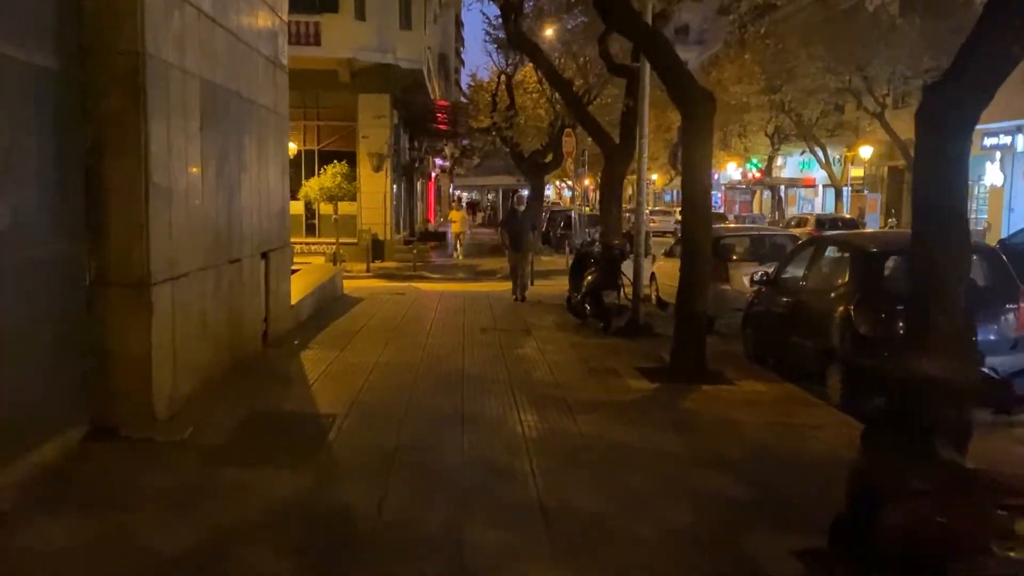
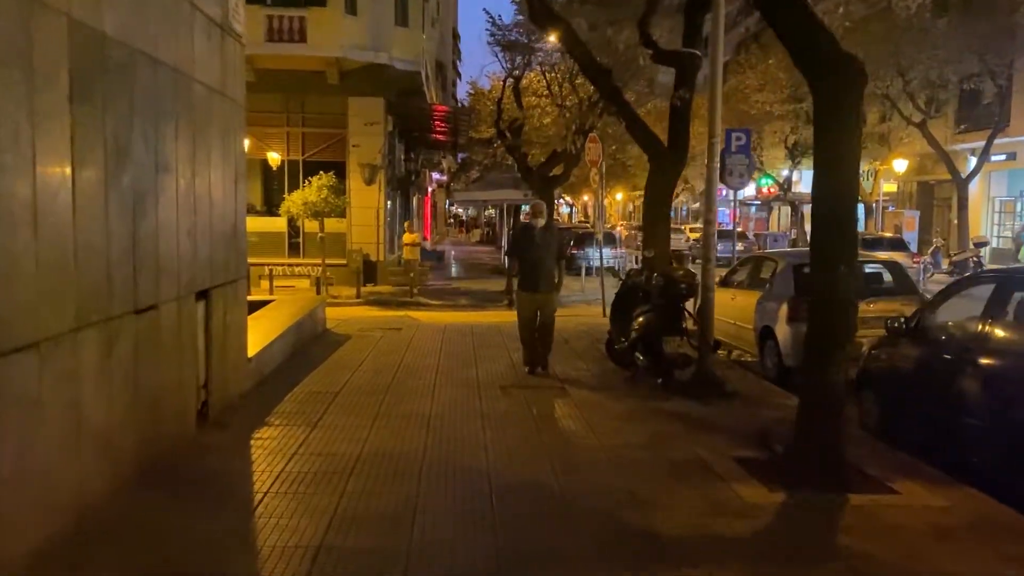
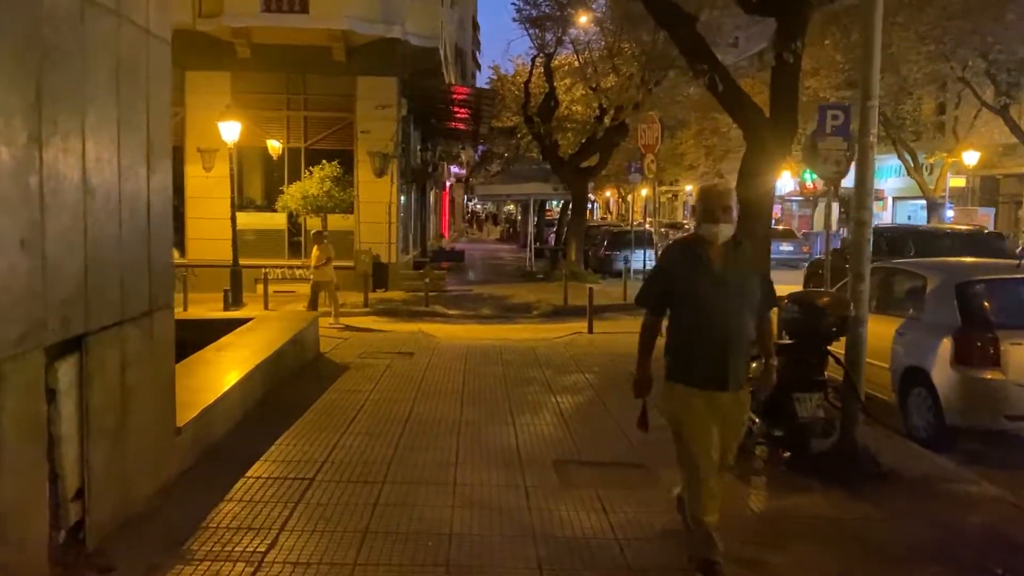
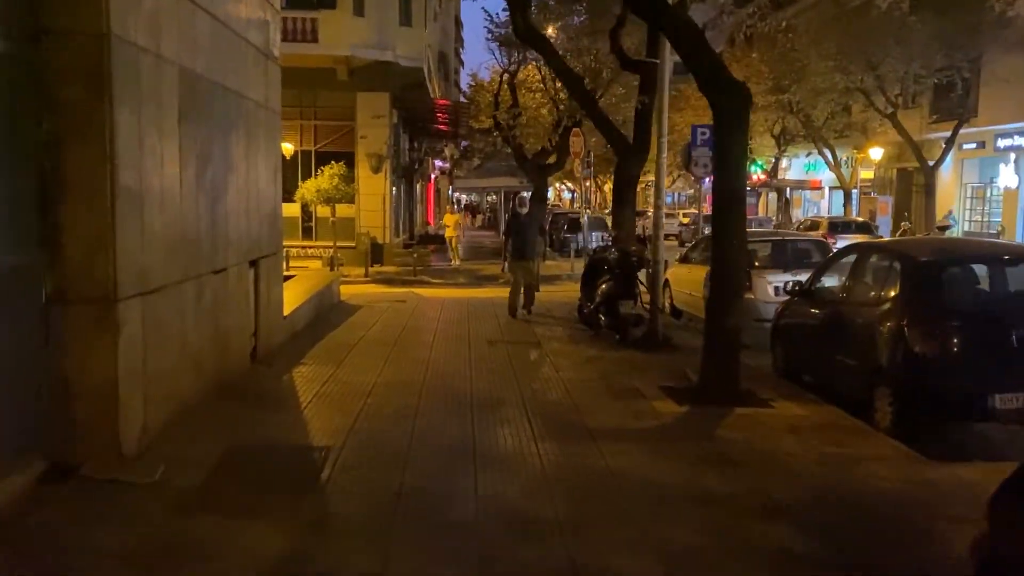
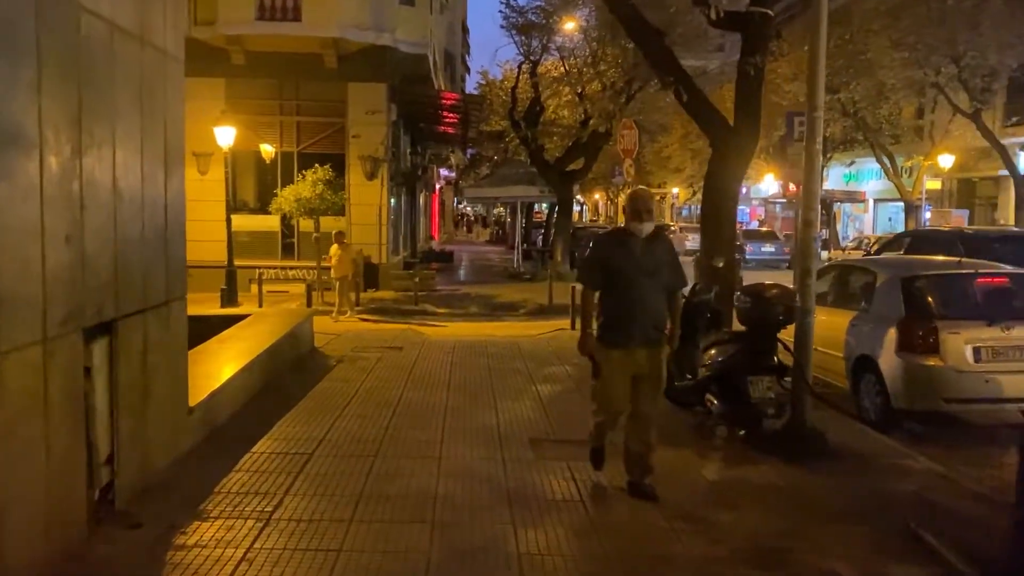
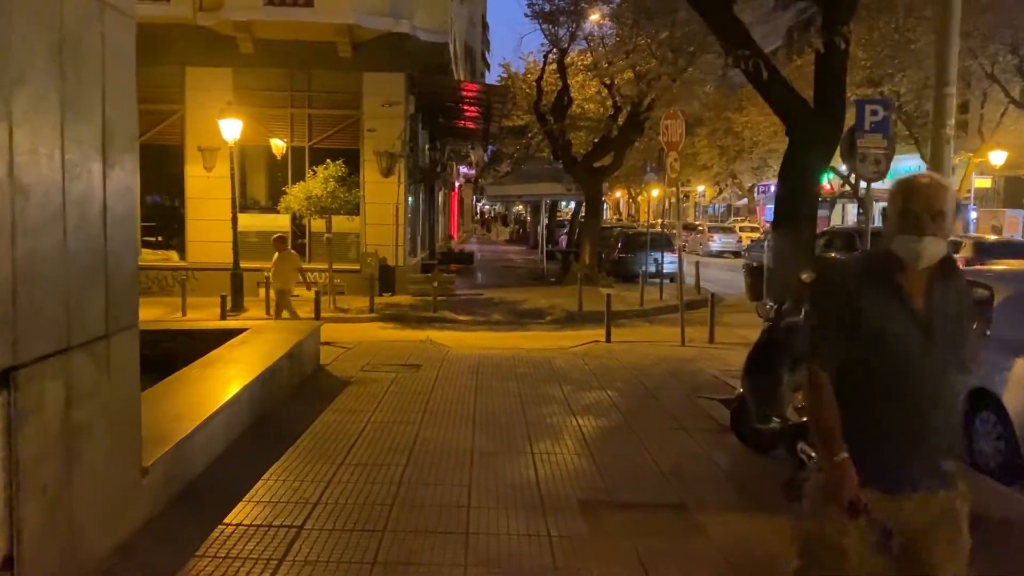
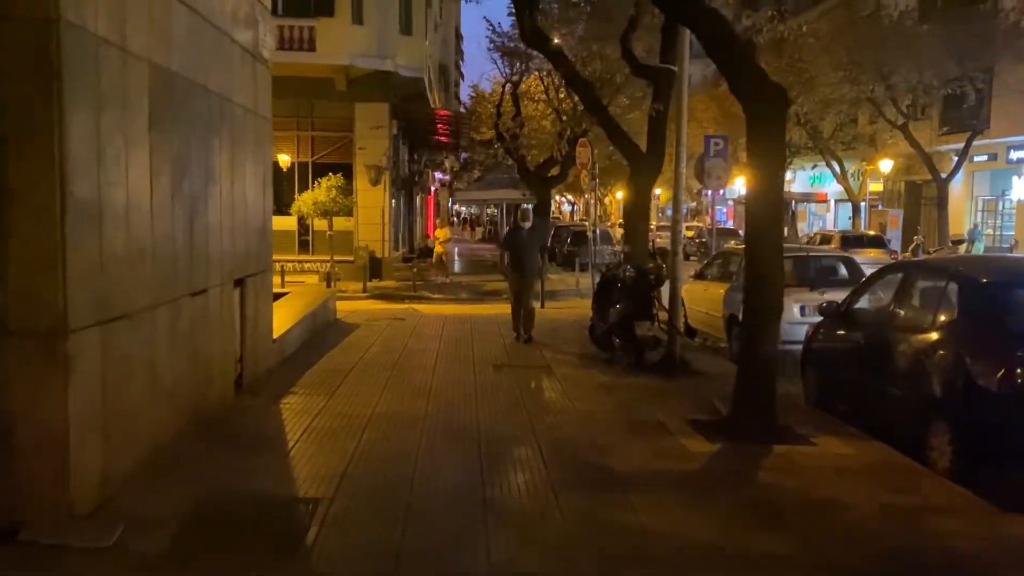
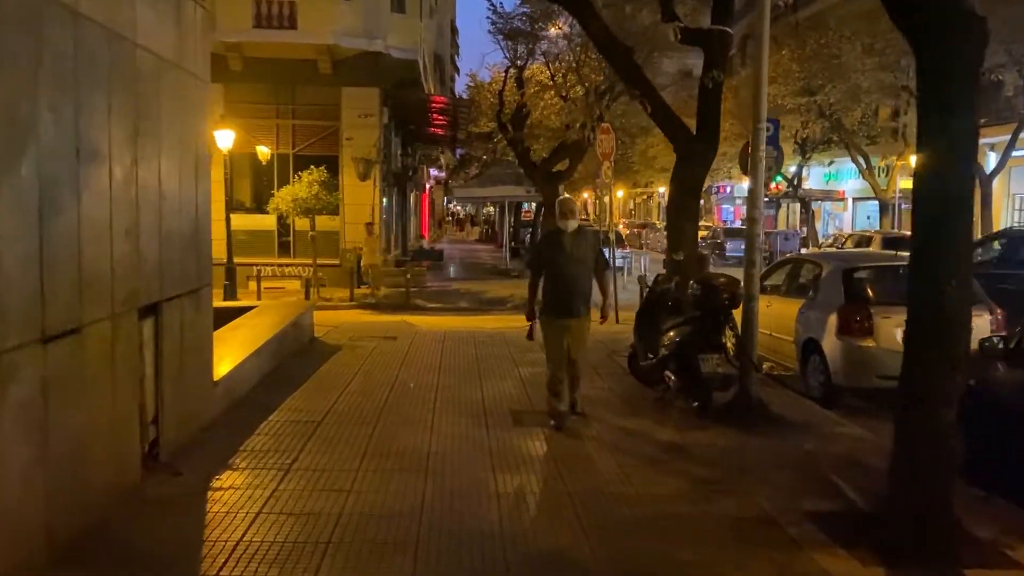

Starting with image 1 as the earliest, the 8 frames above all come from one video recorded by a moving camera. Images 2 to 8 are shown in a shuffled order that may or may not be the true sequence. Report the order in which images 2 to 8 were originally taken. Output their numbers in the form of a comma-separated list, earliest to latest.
4, 7, 2, 8, 5, 3, 6
